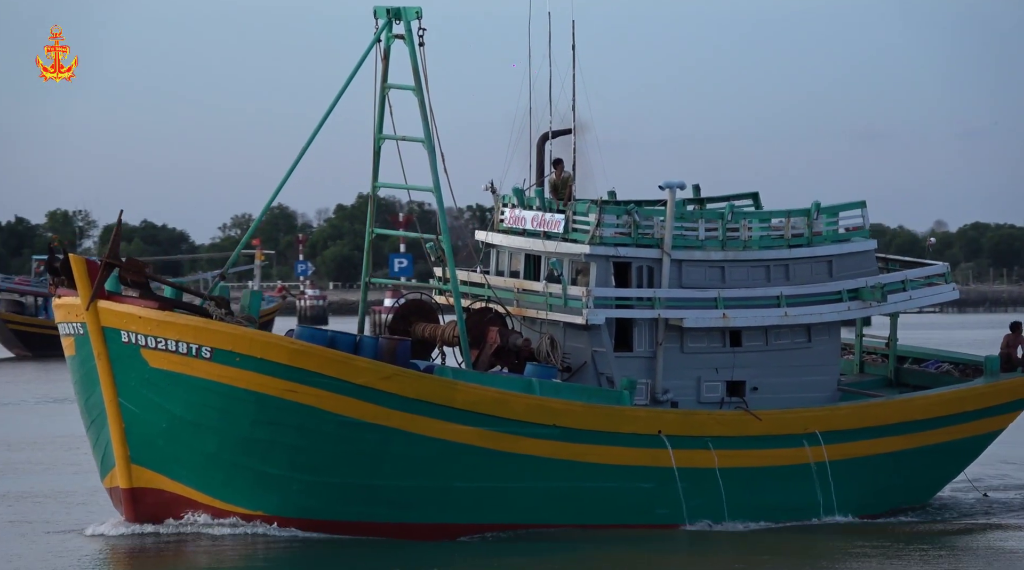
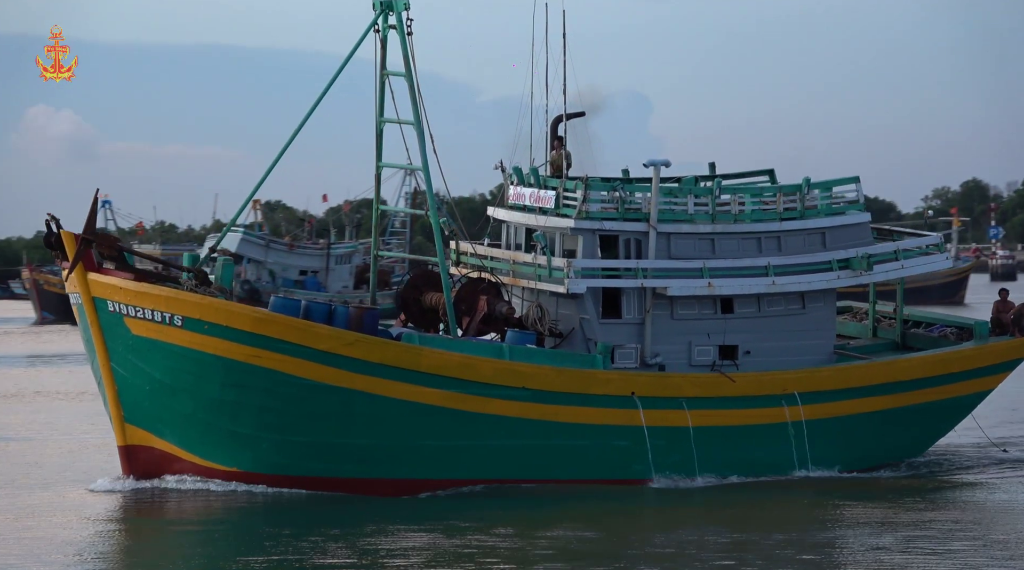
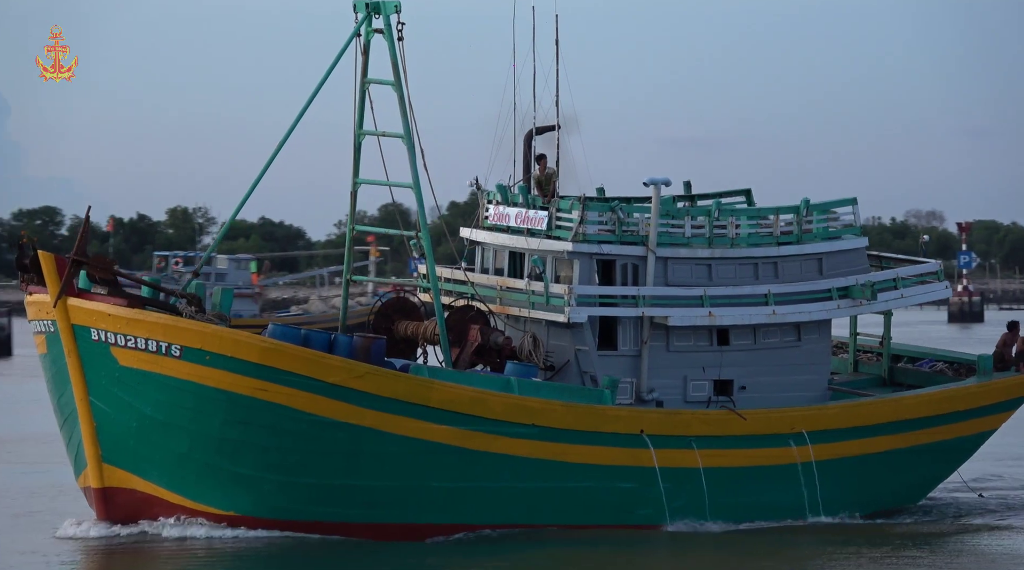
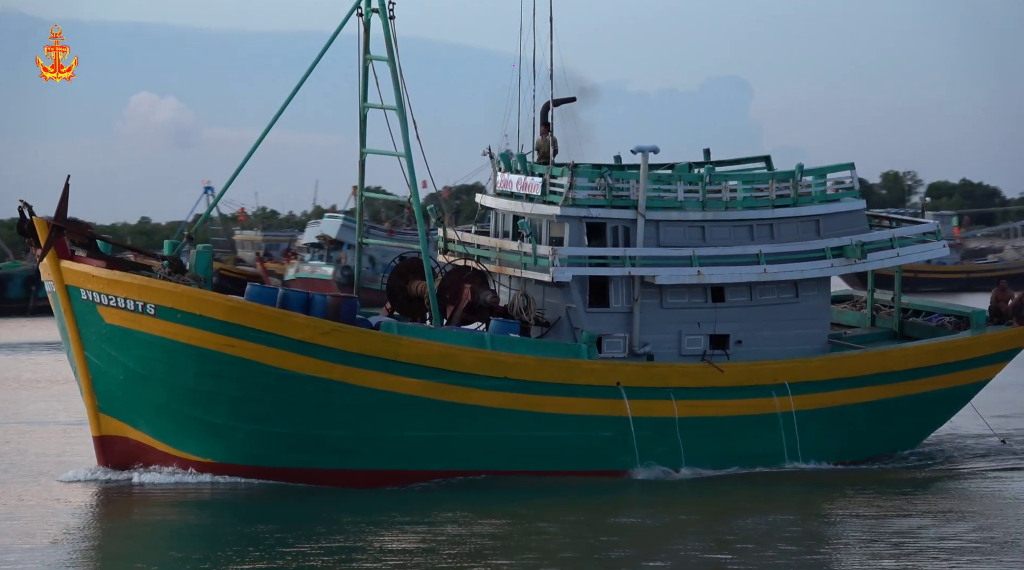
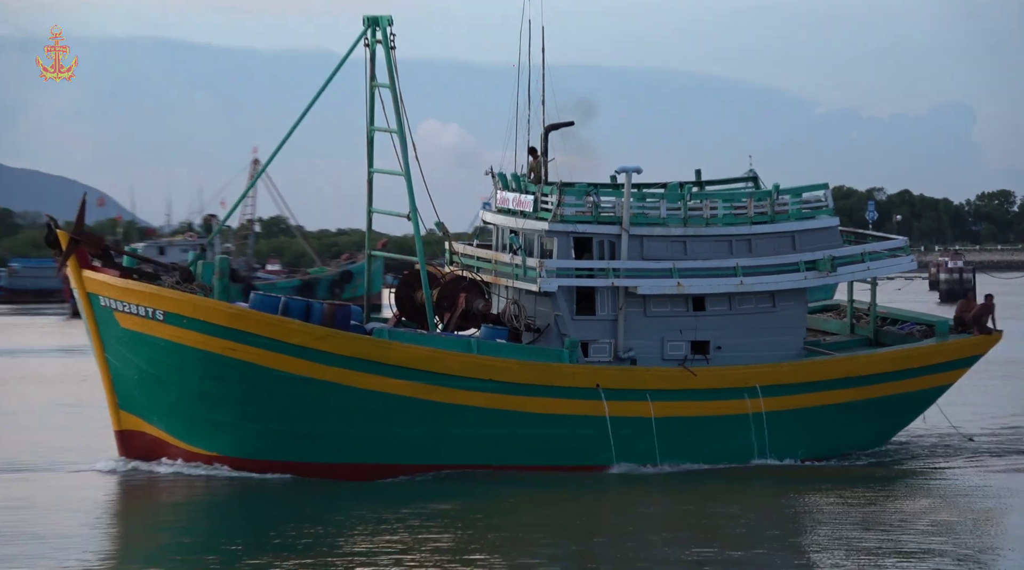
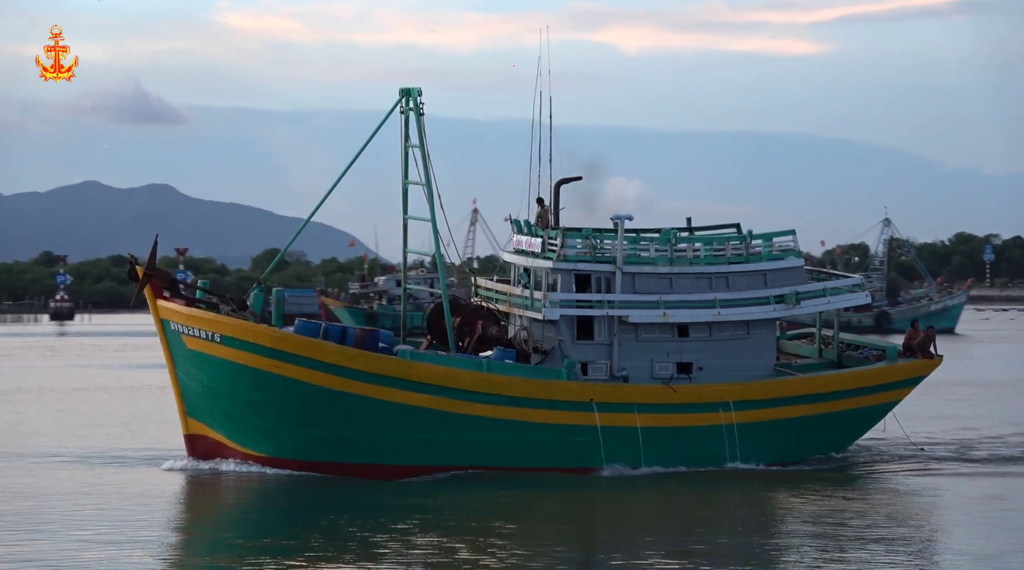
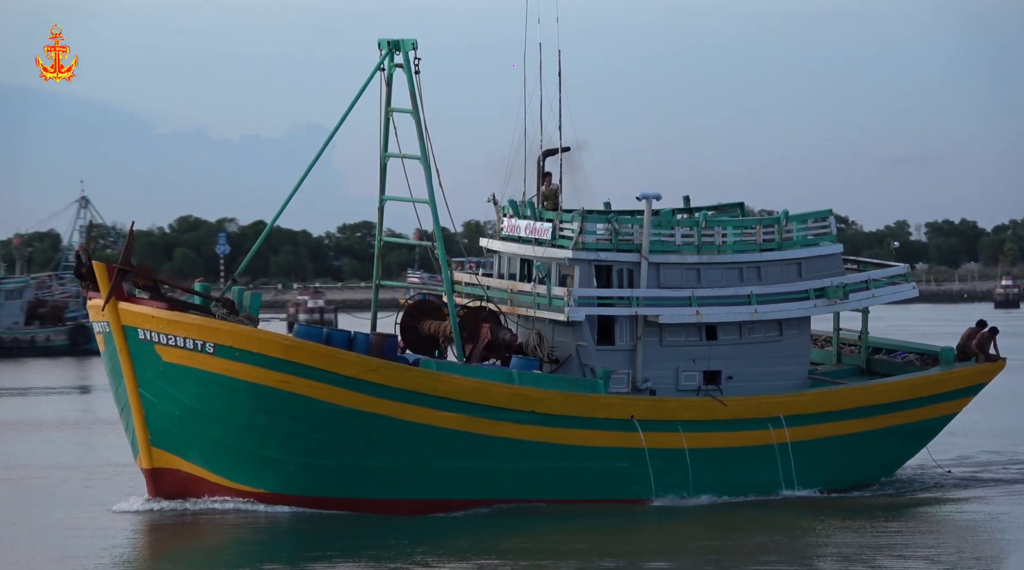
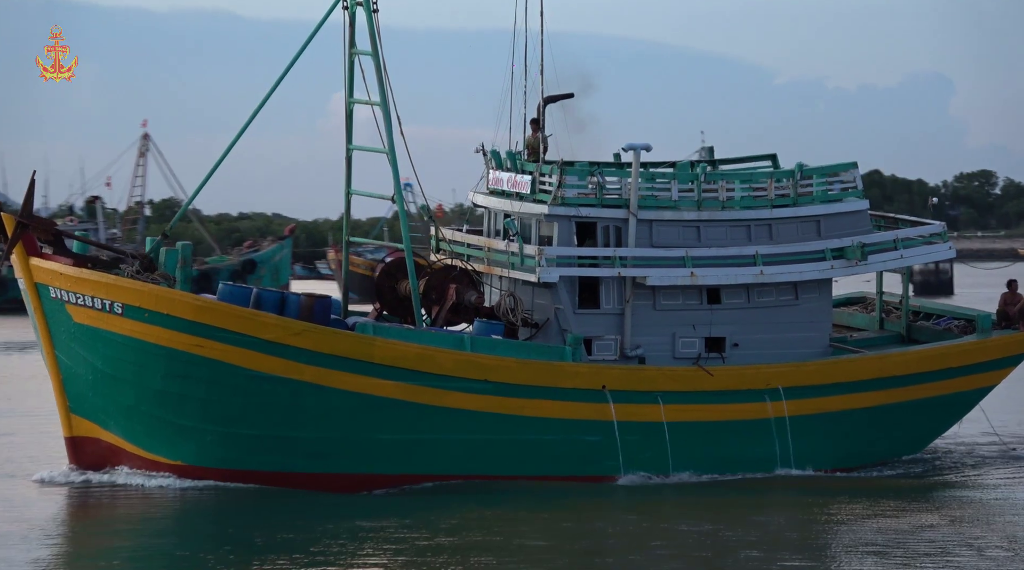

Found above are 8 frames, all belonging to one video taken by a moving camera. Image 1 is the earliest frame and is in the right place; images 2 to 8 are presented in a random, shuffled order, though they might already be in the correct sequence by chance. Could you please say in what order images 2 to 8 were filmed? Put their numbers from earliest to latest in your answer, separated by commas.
3, 7, 2, 4, 8, 5, 6
